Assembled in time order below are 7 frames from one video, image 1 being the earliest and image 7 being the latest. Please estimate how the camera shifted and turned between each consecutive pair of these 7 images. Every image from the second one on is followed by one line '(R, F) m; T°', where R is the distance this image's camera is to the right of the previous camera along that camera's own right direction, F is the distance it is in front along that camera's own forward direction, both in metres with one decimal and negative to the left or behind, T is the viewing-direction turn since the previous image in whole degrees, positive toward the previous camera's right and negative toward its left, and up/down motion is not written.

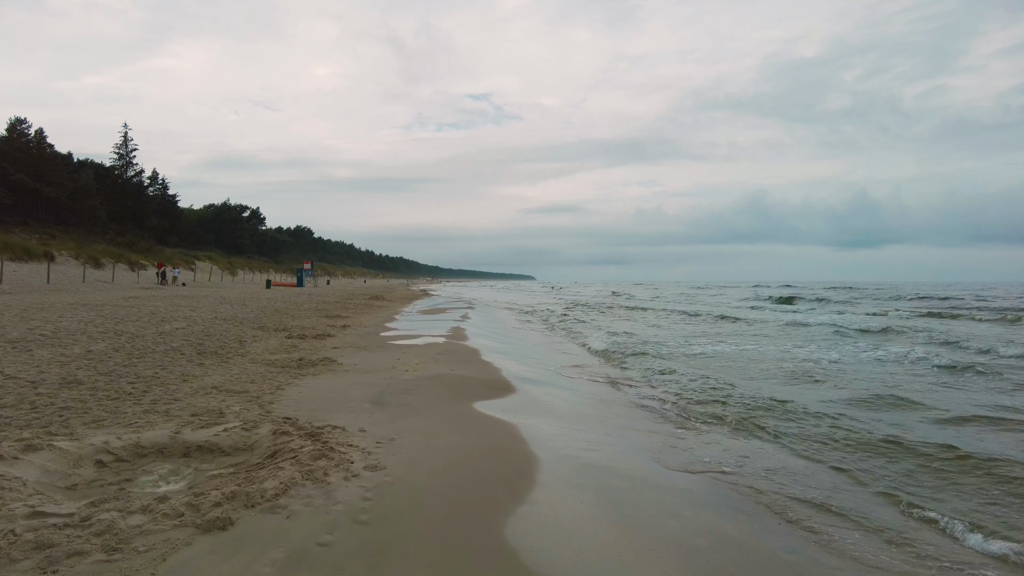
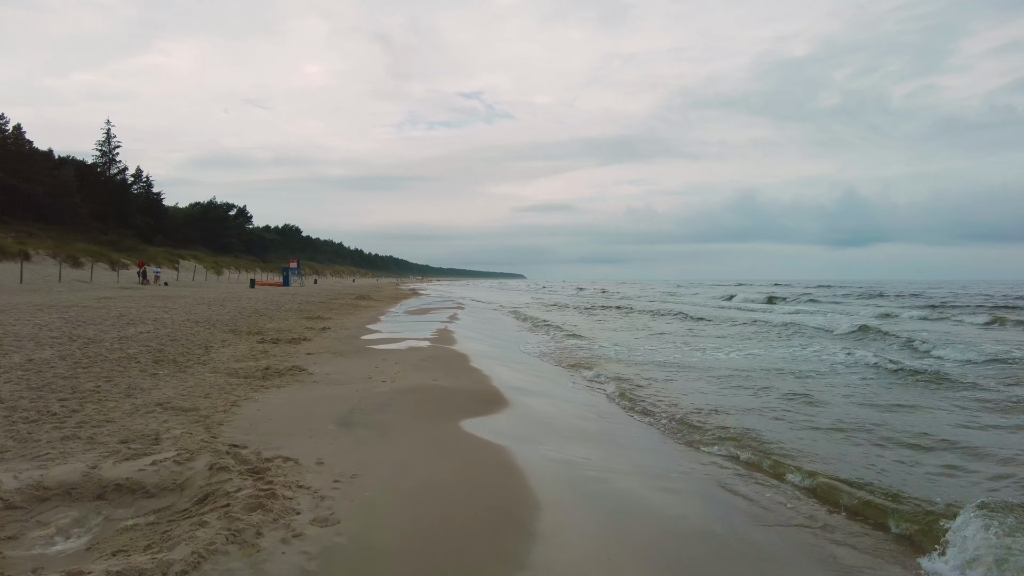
(0.0, +0.8) m; +1°
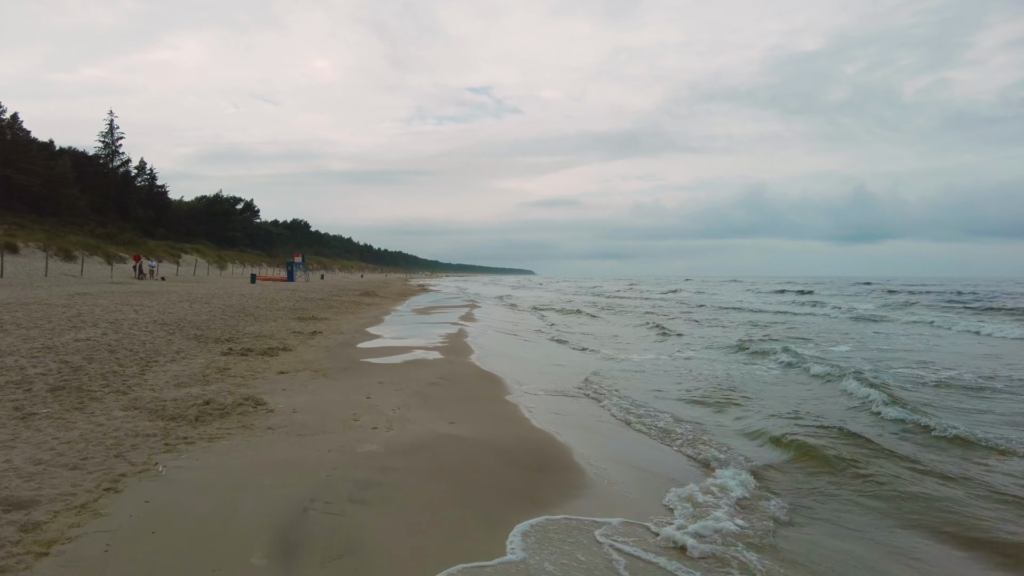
(-0.5, +2.6) m; -1°
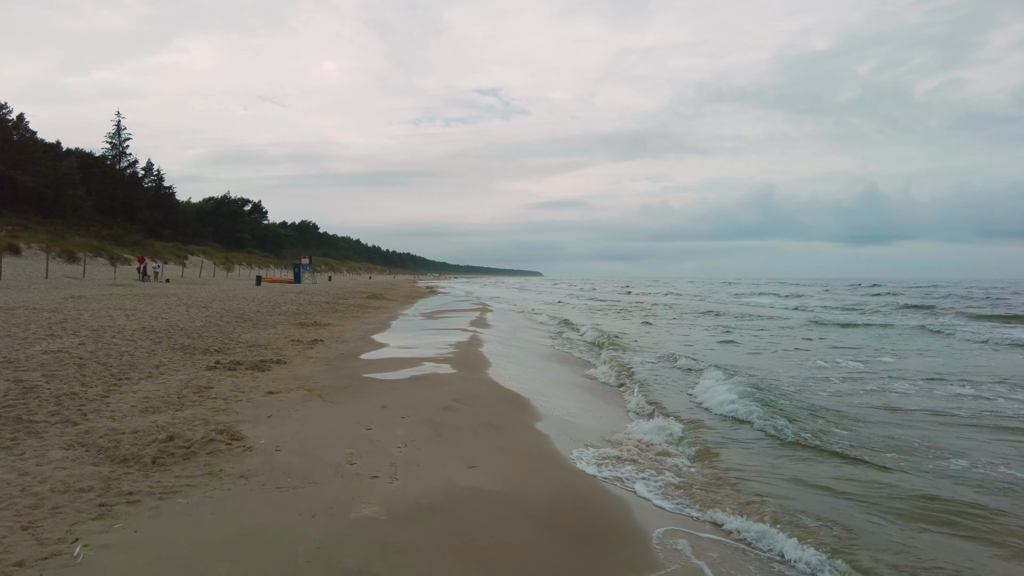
(-0.2, +1.1) m; -1°
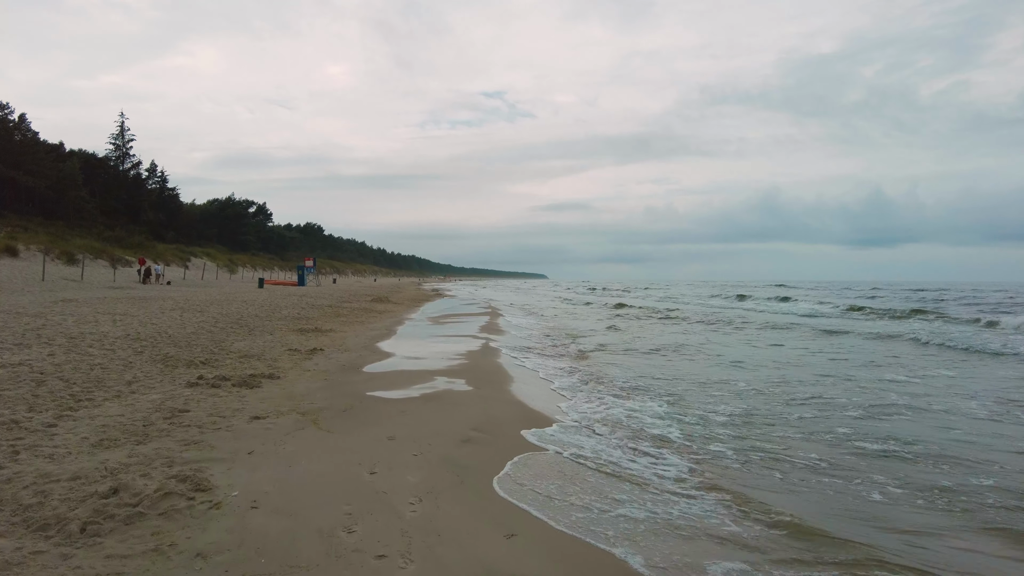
(-0.3, +1.1) m; 0°
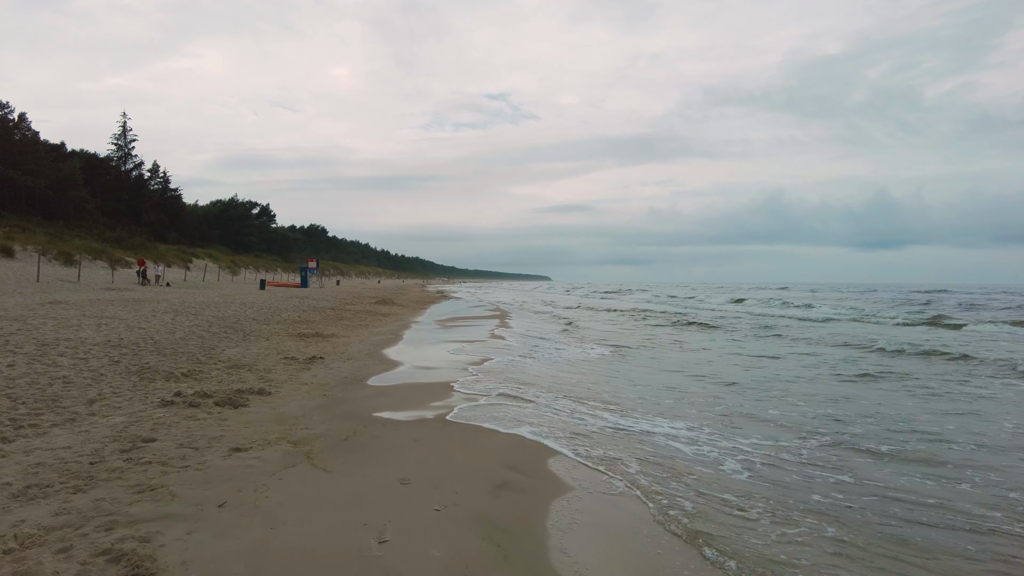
(-0.3, +1.1) m; 0°
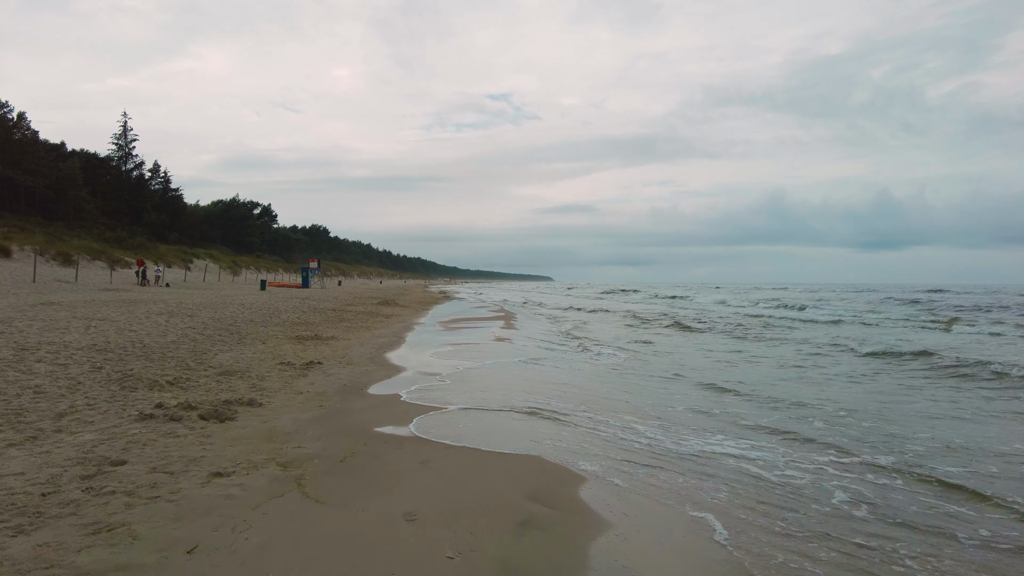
(-0.2, +0.6) m; 0°
